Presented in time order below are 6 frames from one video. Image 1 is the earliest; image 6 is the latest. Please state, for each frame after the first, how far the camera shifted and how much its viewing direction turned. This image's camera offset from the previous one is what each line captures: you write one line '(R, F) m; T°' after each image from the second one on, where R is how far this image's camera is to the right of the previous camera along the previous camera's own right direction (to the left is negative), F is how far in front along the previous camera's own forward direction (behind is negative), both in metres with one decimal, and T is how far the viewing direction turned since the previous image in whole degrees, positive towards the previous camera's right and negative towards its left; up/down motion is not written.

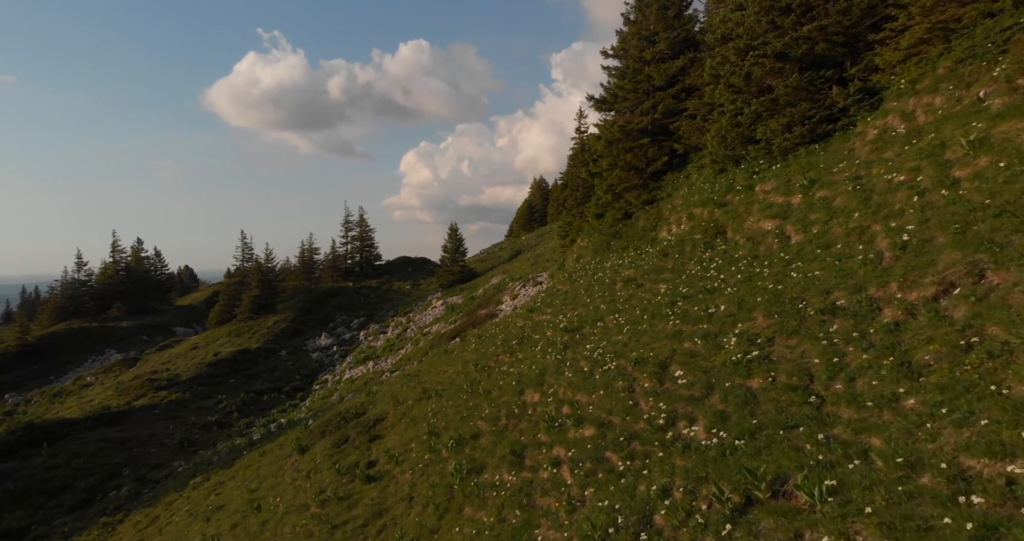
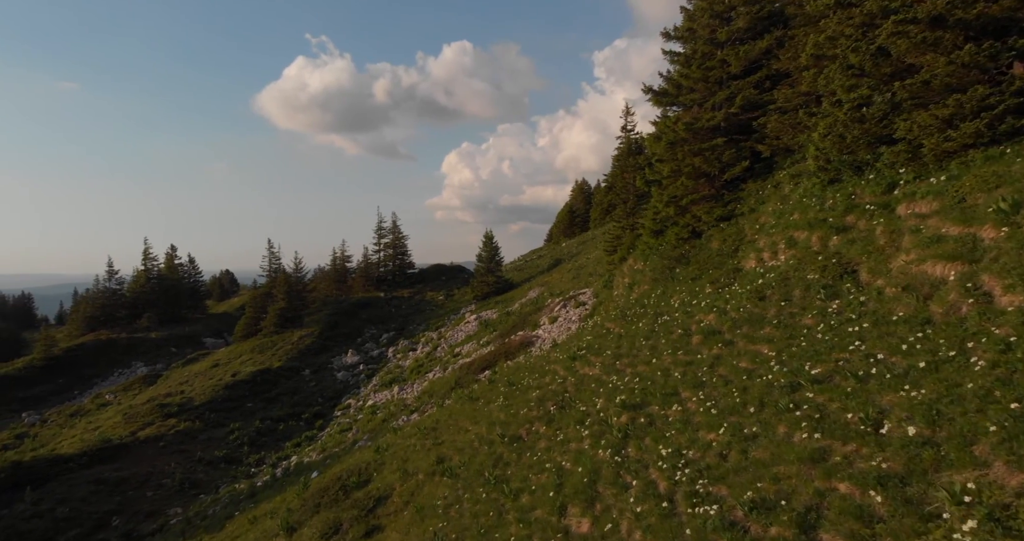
(0.0, +5.6) m; -3°
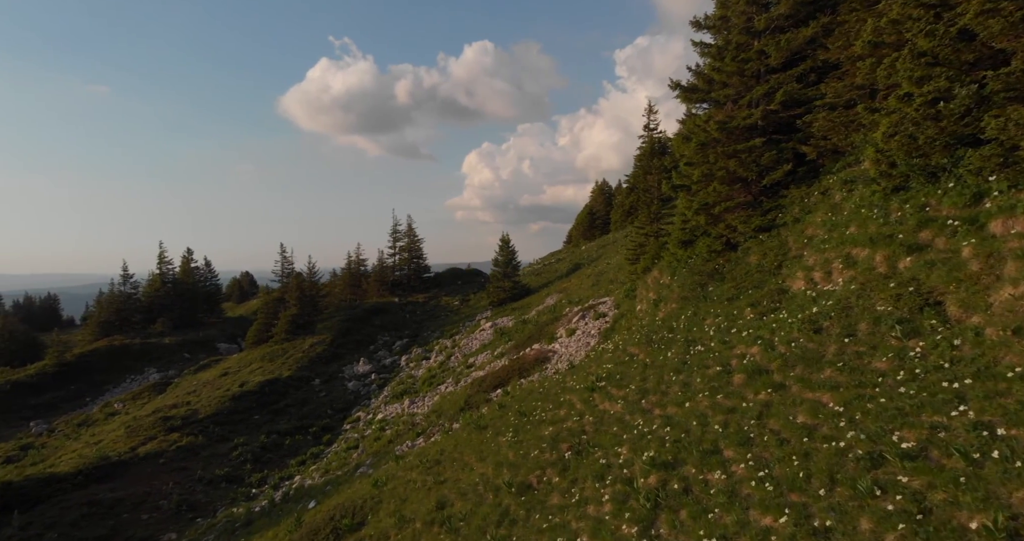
(+0.3, +2.4) m; -2°
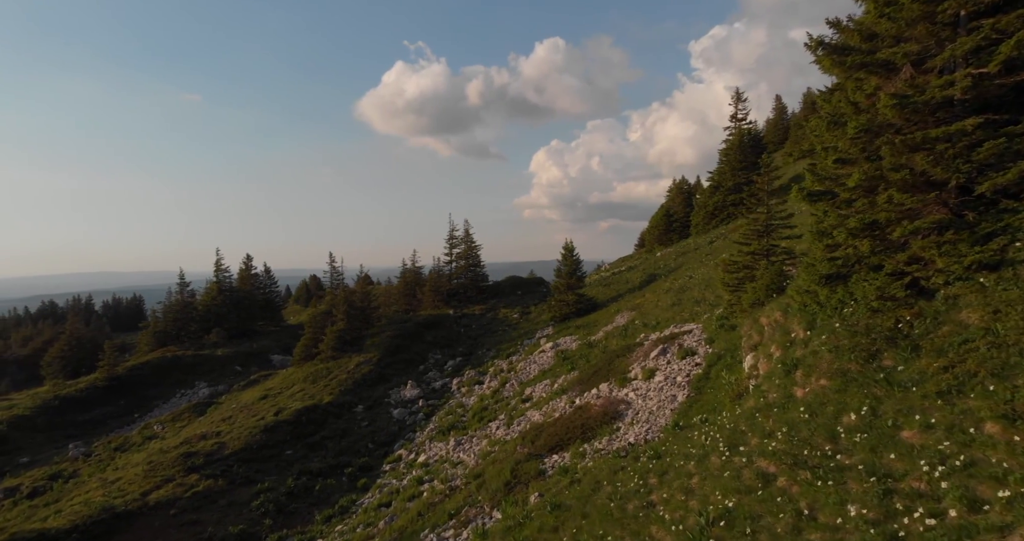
(+0.2, +7.2) m; -6°
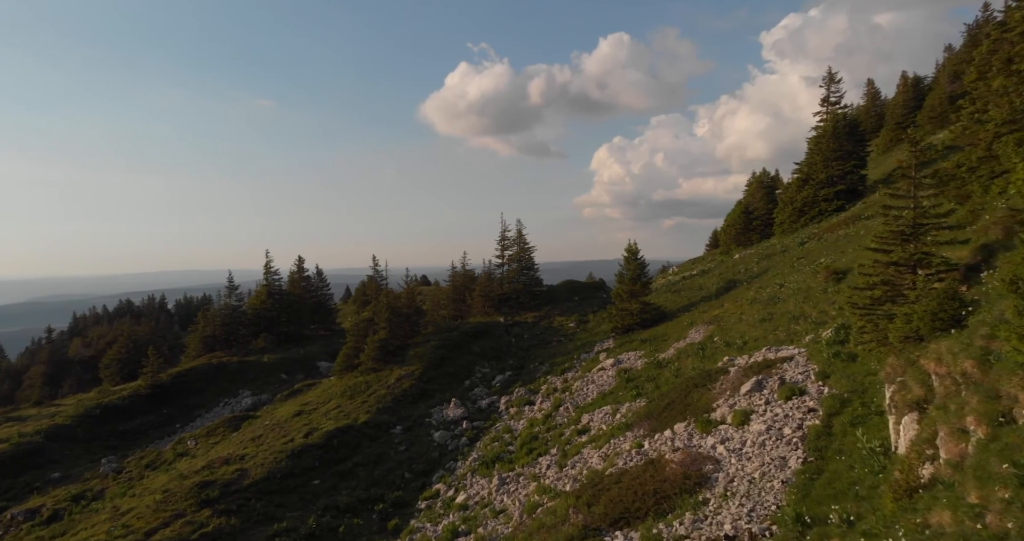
(+0.3, +6.1) m; -5°
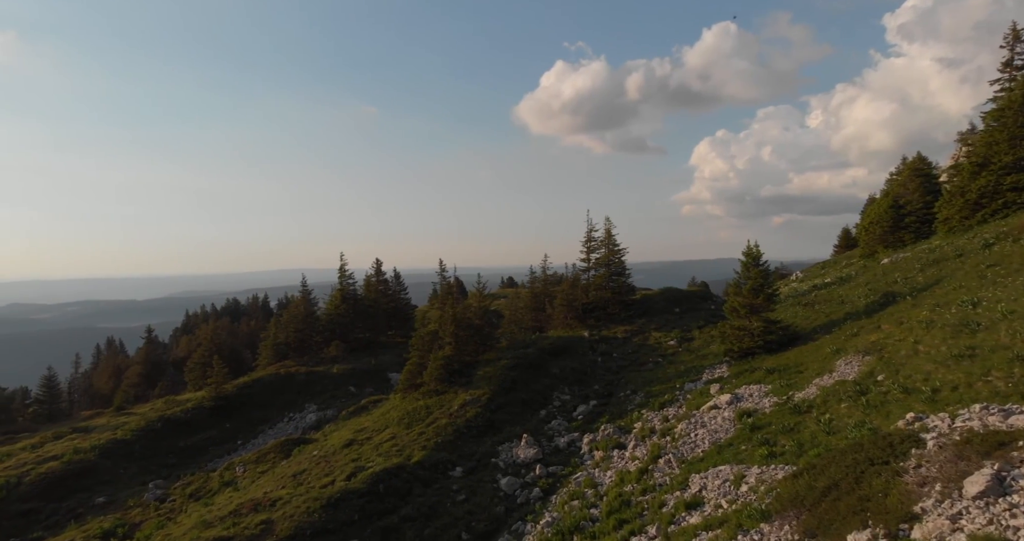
(+0.4, +8.8) m; -8°
